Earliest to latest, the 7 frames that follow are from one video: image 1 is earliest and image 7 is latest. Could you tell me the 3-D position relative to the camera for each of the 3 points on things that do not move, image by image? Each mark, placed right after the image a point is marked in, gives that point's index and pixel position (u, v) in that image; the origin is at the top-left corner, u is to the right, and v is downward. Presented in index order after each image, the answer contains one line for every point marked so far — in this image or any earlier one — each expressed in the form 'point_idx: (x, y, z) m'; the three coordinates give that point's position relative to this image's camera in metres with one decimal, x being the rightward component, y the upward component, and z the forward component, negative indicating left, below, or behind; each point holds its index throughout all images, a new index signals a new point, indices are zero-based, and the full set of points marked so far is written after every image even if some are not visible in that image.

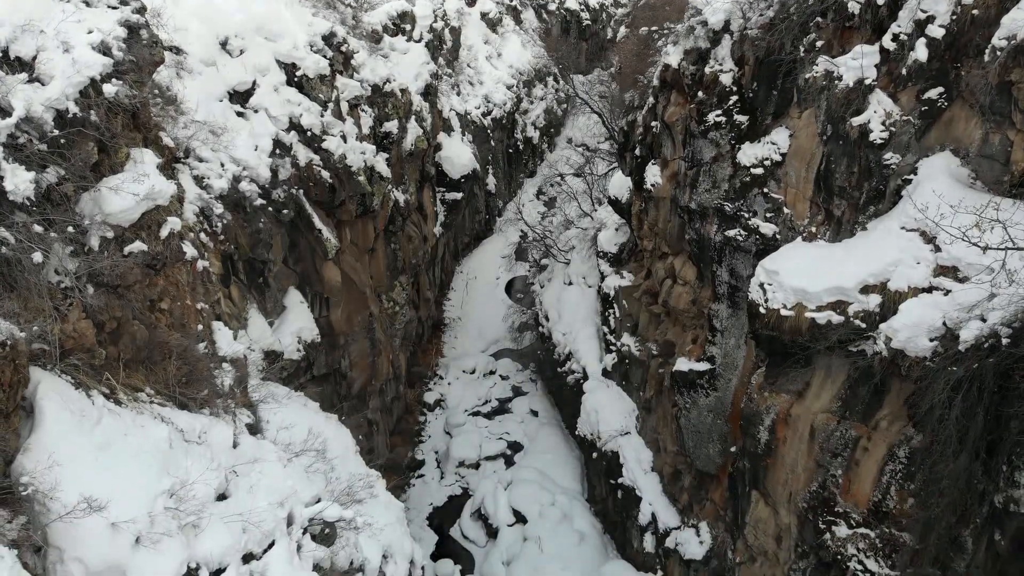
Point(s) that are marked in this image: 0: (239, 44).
0: (-3.8, +3.4, +11.1) m
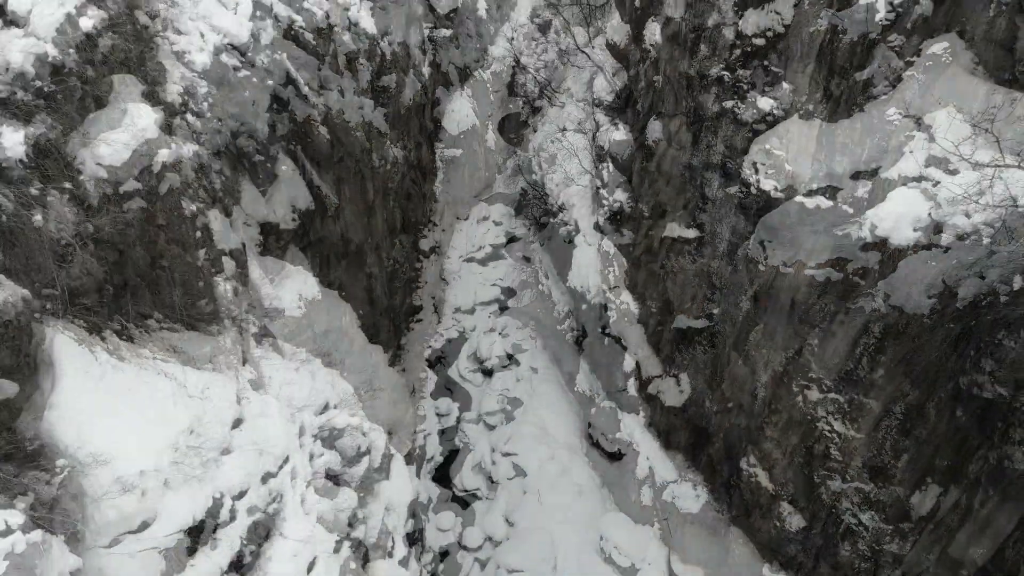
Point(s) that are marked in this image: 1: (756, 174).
0: (-3.9, +5.1, +10.2) m
1: (+2.9, +1.4, +9.5) m
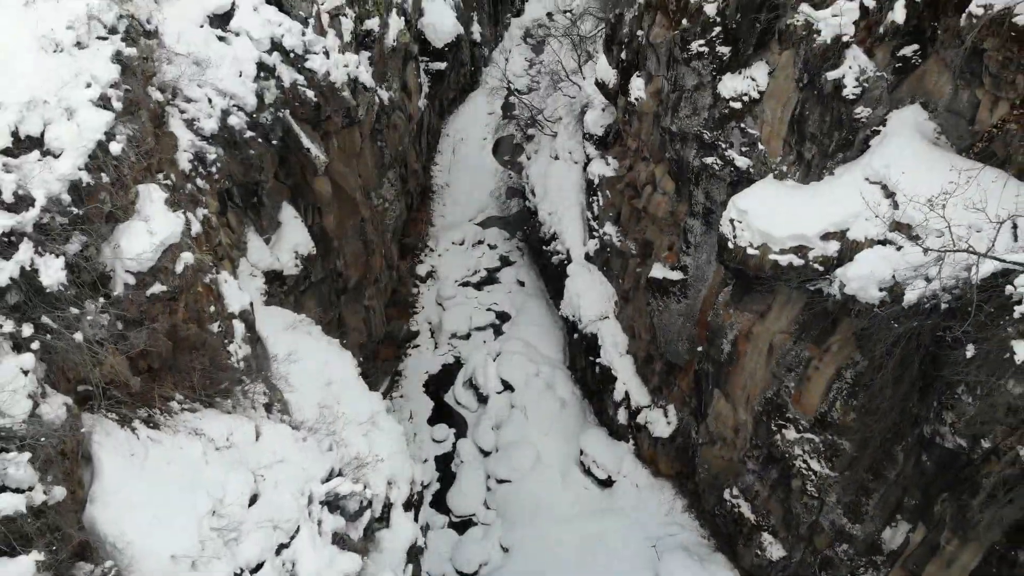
0: (-4.1, +4.4, +10.7) m
1: (+2.8, +0.7, +10.0) m
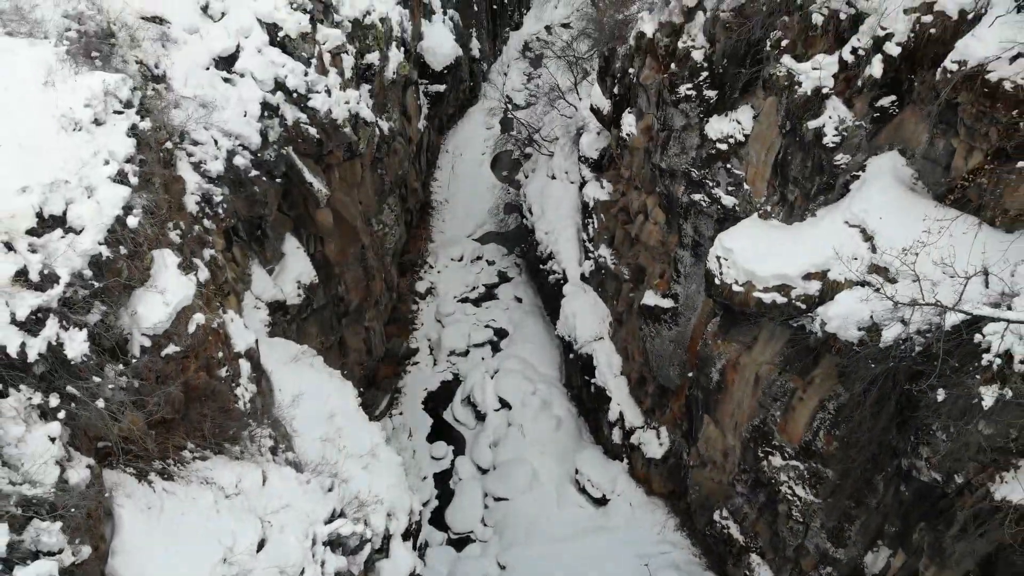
0: (-4.1, +4.0, +11.1) m
1: (+2.8, +0.3, +10.4) m
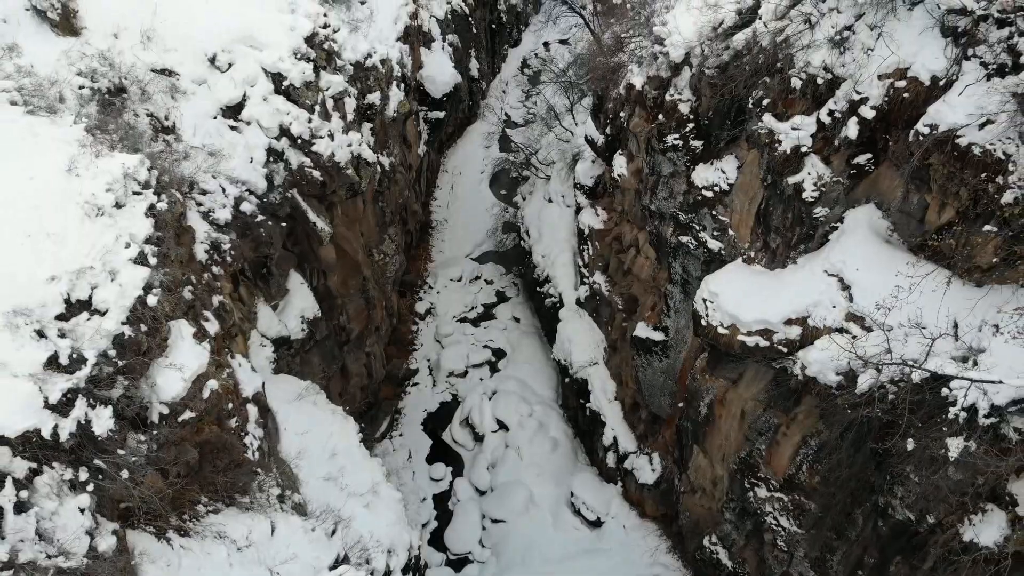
0: (-4.2, +3.4, +11.6) m
1: (+2.7, -0.3, +10.9) m
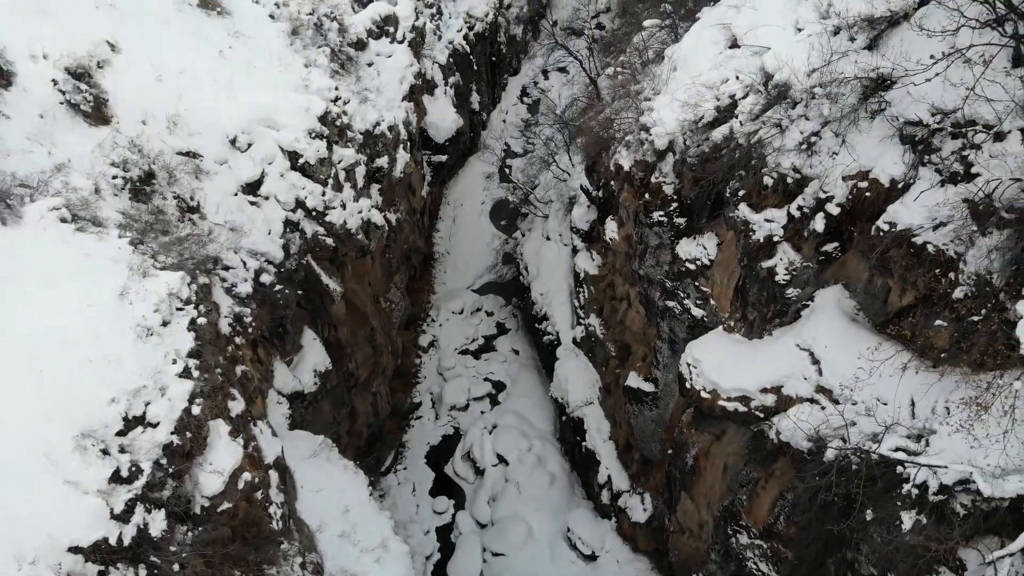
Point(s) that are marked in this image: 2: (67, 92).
0: (-4.2, +2.4, +12.5) m
1: (+2.7, -1.3, +11.8) m
2: (-6.3, +2.8, +11.2) m
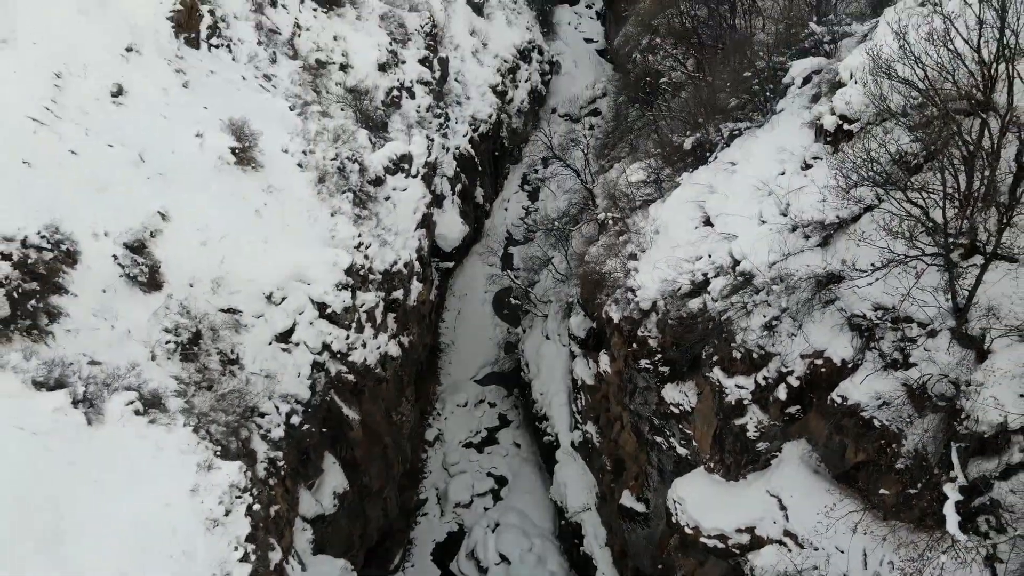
0: (-4.2, -0.1, +14.1) m
1: (+2.7, -3.8, +13.2) m
2: (-6.3, +0.4, +12.8) m
